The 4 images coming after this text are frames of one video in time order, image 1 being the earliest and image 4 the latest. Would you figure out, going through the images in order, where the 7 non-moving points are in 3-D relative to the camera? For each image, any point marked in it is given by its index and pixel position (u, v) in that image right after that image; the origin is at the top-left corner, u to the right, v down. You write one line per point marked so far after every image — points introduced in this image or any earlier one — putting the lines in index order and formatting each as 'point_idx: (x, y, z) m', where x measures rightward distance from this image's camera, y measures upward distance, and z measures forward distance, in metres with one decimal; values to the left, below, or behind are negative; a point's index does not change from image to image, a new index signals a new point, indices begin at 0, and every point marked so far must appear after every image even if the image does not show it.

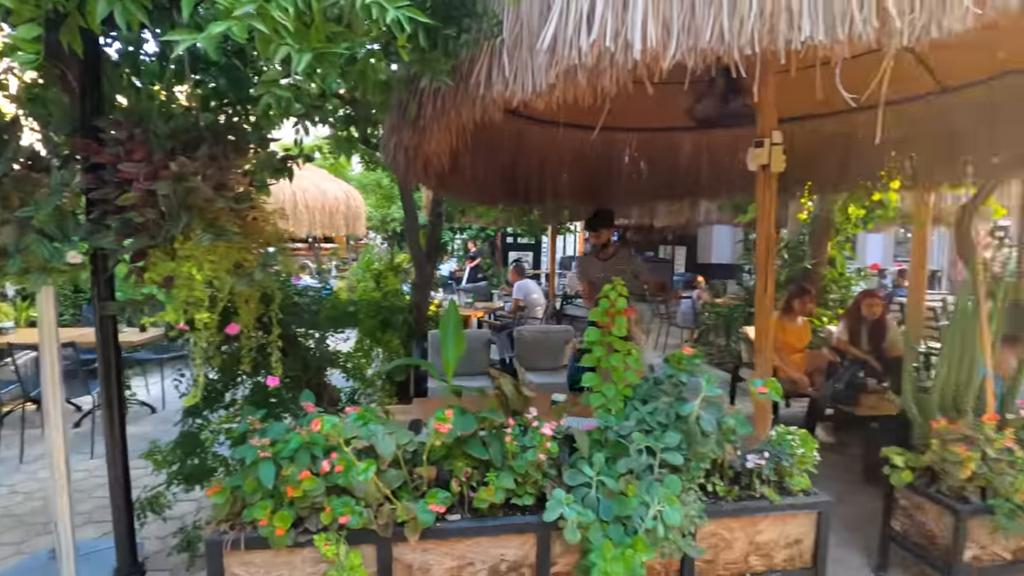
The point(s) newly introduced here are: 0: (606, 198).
0: (+0.9, +0.9, +5.6) m
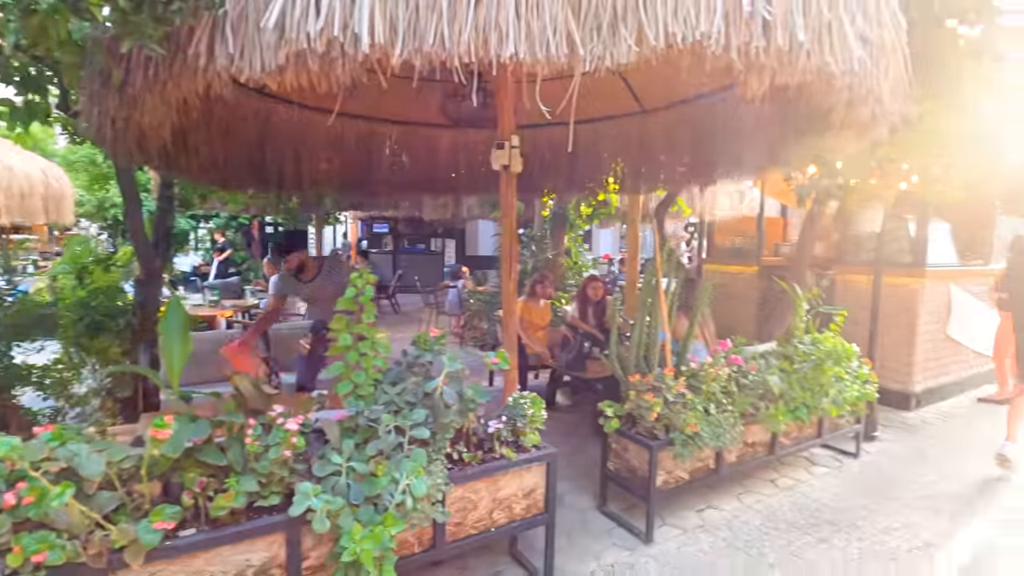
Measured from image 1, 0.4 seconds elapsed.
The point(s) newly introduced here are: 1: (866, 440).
0: (-1.5, +1.0, +5.5) m
1: (+2.8, -1.2, +4.5) m
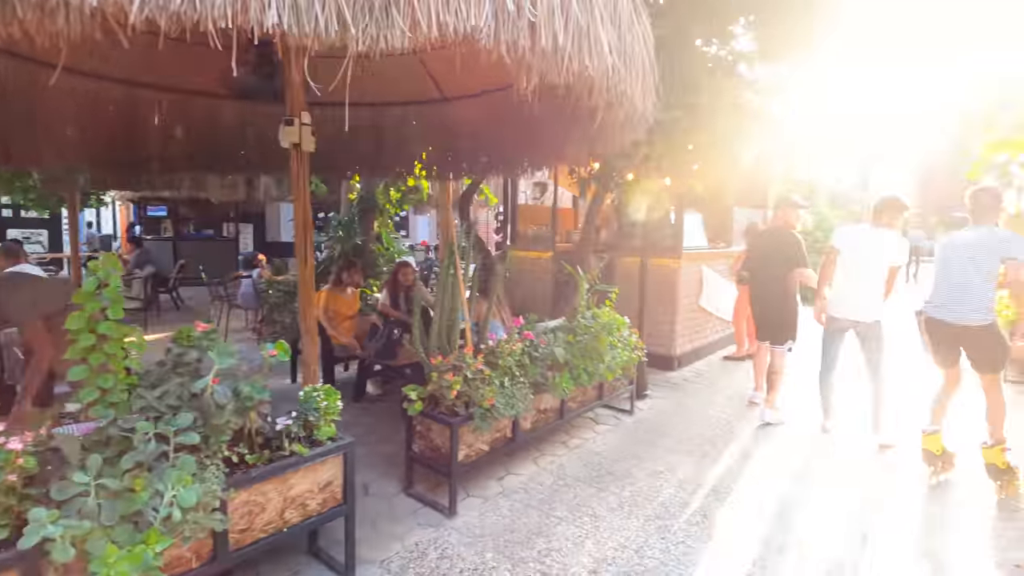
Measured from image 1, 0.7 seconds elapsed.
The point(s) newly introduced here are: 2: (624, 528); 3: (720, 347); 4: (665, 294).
0: (-3.3, +1.1, +4.8) m
1: (+1.2, -1.0, +5.2) m
2: (+0.6, -1.3, +3.1) m
3: (+2.7, -0.7, +7.2) m
4: (+1.7, -0.1, +6.2) m
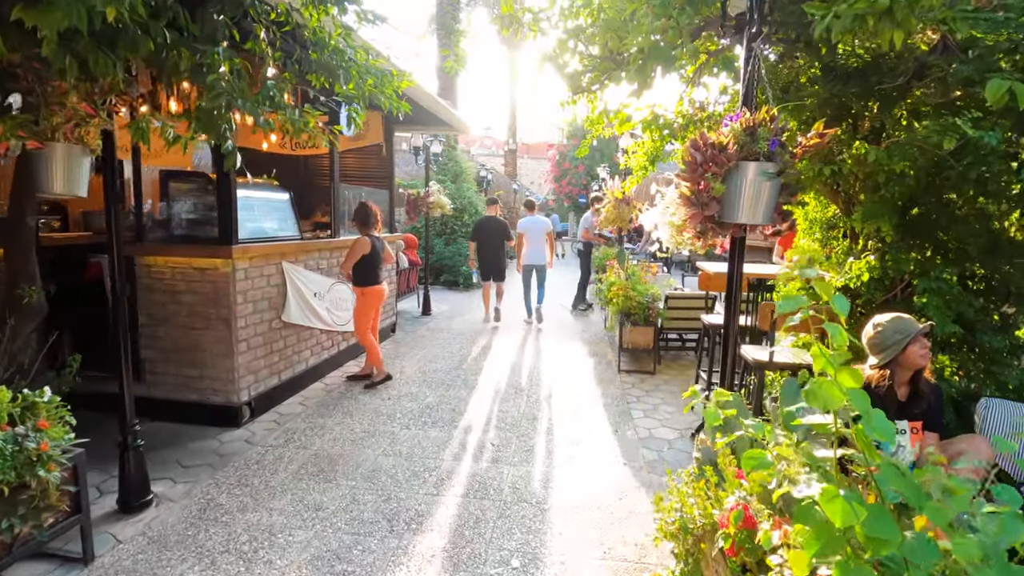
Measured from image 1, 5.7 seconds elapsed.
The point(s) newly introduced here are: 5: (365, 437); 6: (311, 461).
0: (-5.7, +0.6, +0.2) m
1: (-2.0, -1.2, +2.9) m
2: (-1.4, -1.6, +0.9) m
3: (-1.7, -0.8, +5.4) m
4: (-2.1, -0.2, +4.0) m
5: (-1.0, -1.0, +3.9) m
6: (-1.3, -1.1, +3.6) m
